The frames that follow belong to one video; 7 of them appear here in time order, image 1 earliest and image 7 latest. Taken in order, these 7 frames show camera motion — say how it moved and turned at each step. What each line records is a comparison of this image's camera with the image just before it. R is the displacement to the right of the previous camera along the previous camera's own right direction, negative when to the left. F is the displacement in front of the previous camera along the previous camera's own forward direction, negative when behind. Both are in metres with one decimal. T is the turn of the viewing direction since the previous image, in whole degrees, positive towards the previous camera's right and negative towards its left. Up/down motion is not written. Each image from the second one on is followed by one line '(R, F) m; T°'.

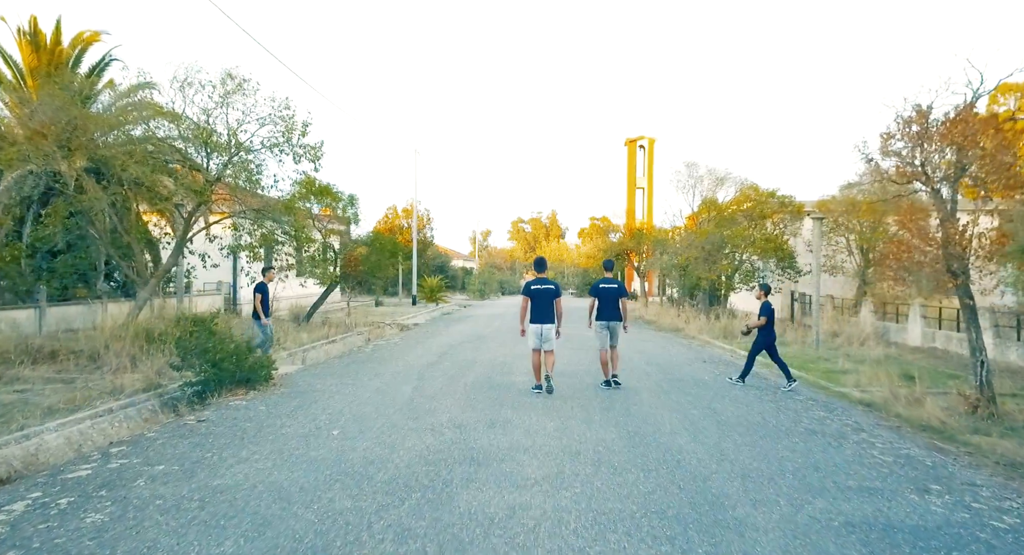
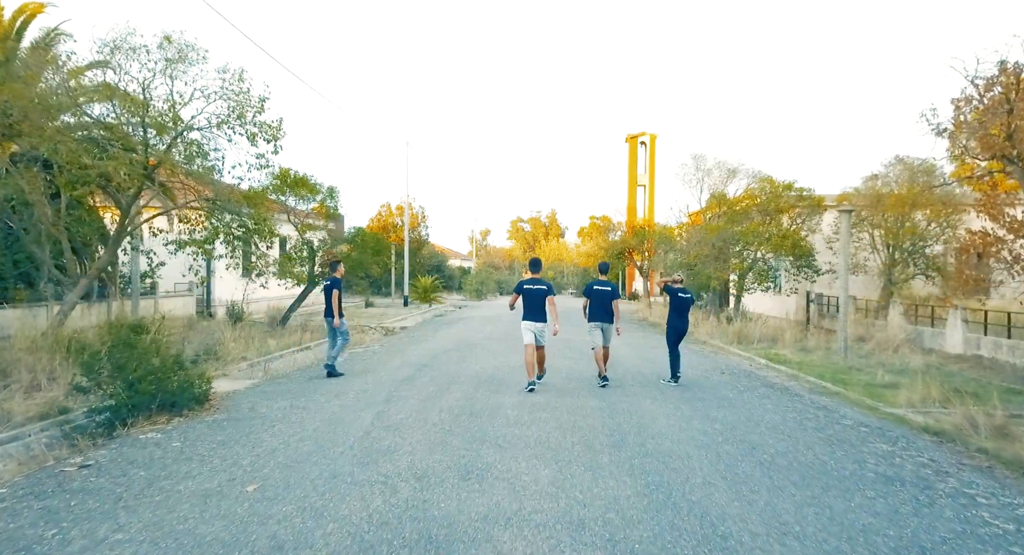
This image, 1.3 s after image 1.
(+0.2, +1.5) m; 0°
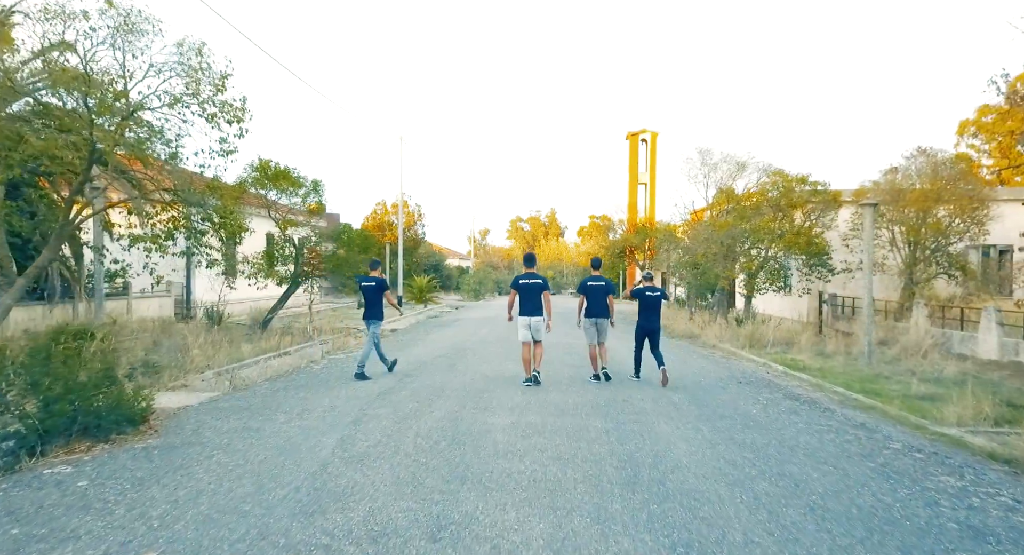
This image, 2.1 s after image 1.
(+0.1, +1.0) m; 0°
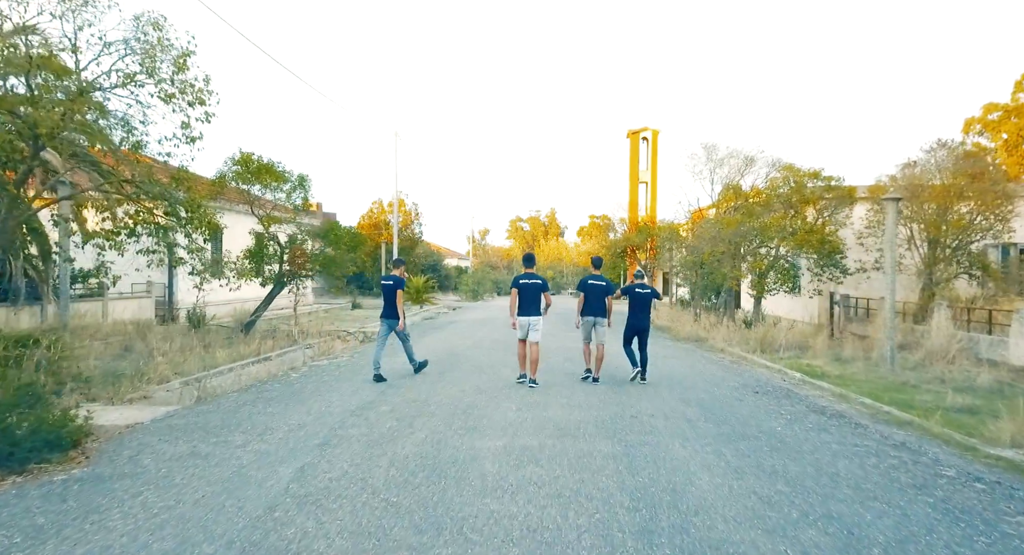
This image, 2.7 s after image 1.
(+0.1, +0.8) m; 0°
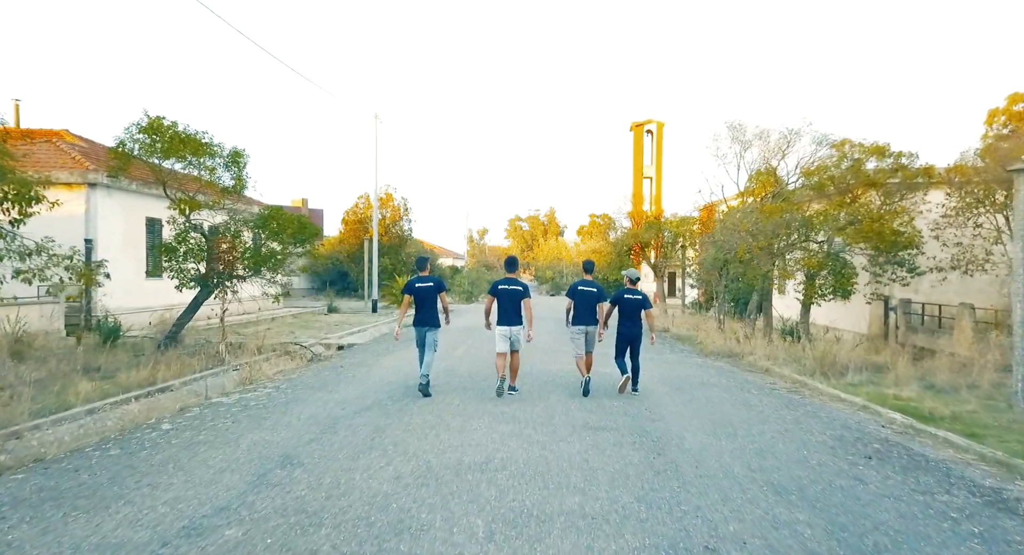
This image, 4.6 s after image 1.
(+0.2, +3.1) m; 0°
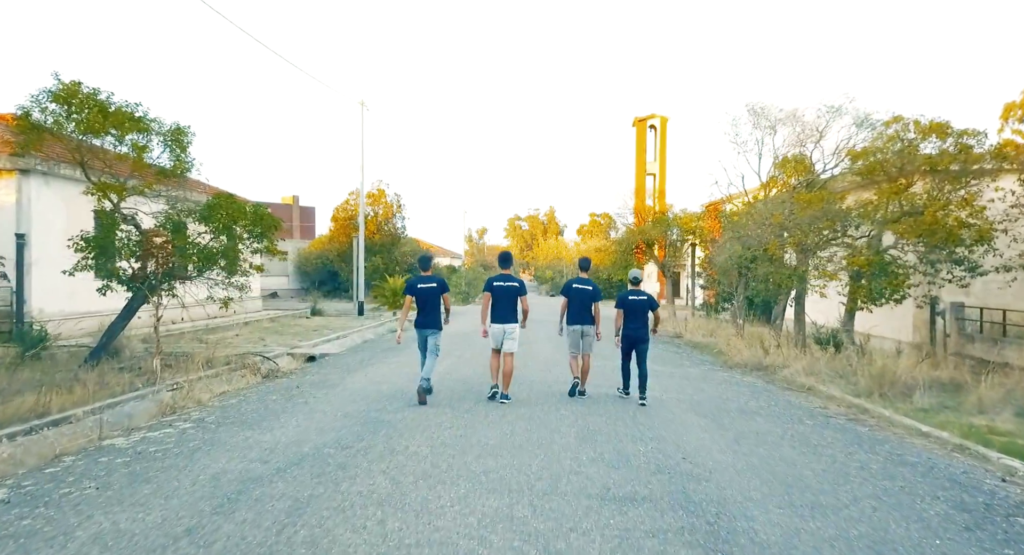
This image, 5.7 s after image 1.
(+0.1, +1.9) m; 0°
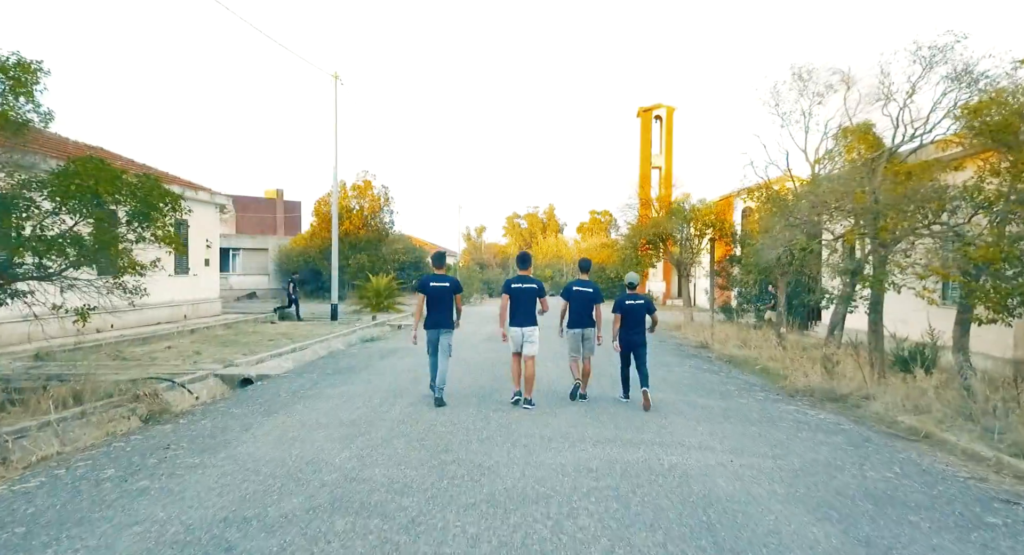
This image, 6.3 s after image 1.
(+0.1, +3.0) m; 0°
